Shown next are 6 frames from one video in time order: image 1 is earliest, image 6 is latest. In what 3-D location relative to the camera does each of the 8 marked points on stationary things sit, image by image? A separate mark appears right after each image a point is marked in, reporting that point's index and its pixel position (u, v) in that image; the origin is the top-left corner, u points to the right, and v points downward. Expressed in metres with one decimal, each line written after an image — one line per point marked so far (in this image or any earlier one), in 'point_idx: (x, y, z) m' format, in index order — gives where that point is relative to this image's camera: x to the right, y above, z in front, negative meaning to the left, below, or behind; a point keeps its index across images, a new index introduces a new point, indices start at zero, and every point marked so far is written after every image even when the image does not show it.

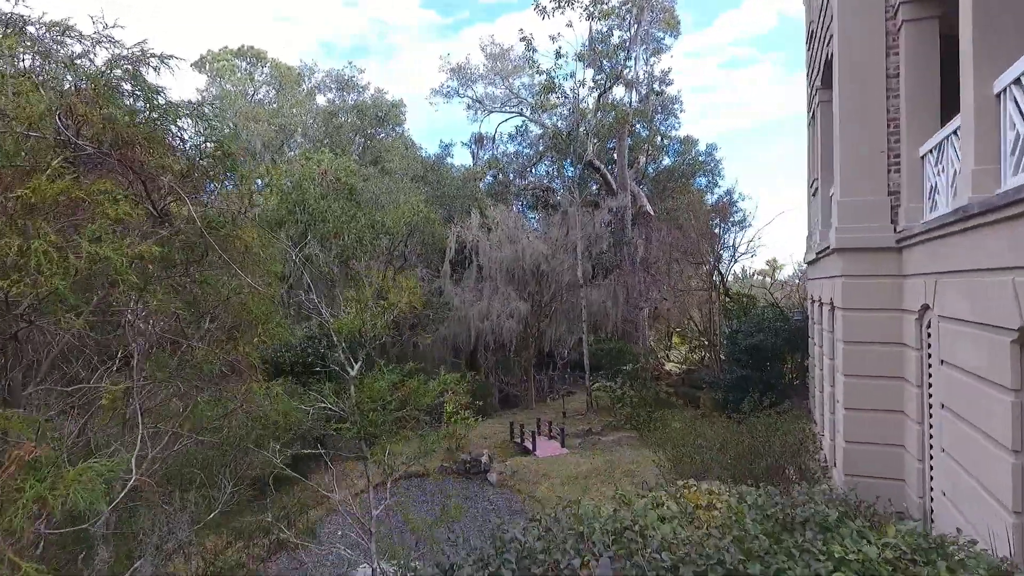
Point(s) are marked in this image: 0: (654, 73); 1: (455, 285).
0: (+3.3, +5.0, +14.7) m
1: (-1.1, +0.1, +11.9) m
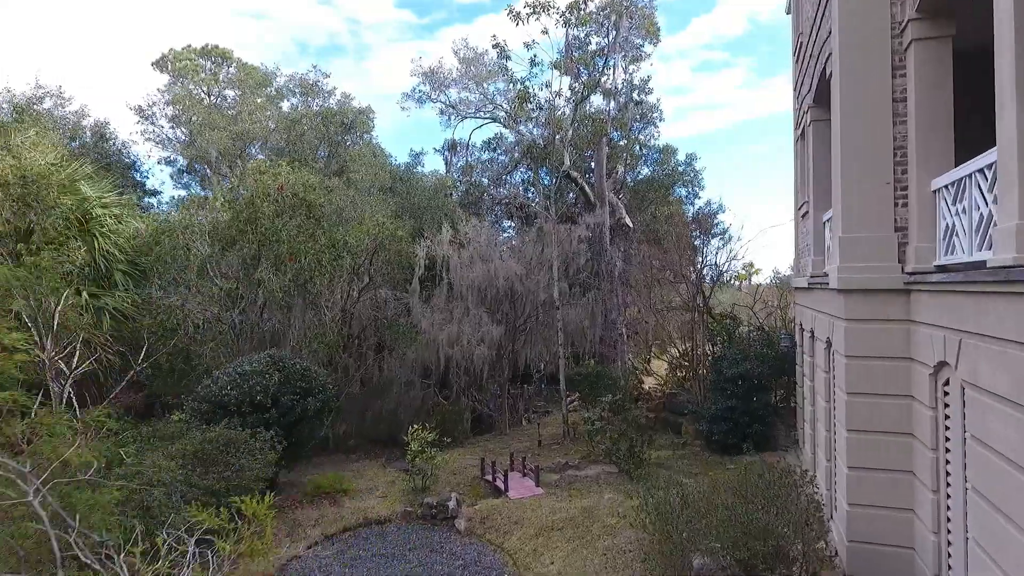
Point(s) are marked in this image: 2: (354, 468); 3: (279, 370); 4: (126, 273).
0: (+2.7, +4.7, +14.2) m
1: (-1.6, -0.3, +11.2) m
2: (-2.5, -2.8, +10.0) m
3: (-3.0, -1.0, +8.0) m
4: (-6.0, +0.2, +9.6) m
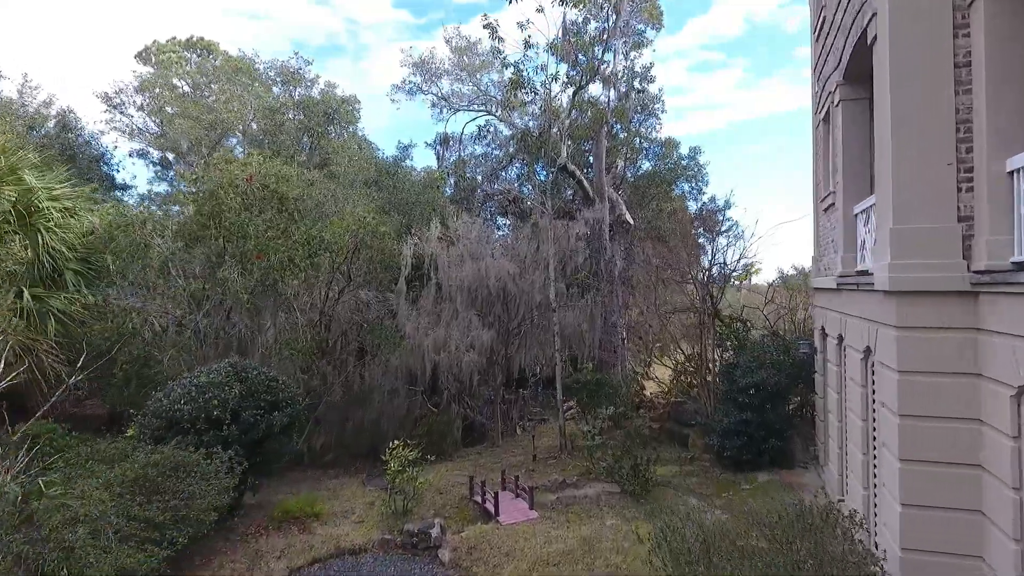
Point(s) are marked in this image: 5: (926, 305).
0: (+2.6, +4.7, +13.3) m
1: (-1.7, -0.3, +10.4) m
2: (-2.6, -2.8, +9.1) m
3: (-3.1, -1.1, +7.2) m
4: (-6.1, +0.2, +8.7) m
5: (+2.8, -0.1, +4.2) m
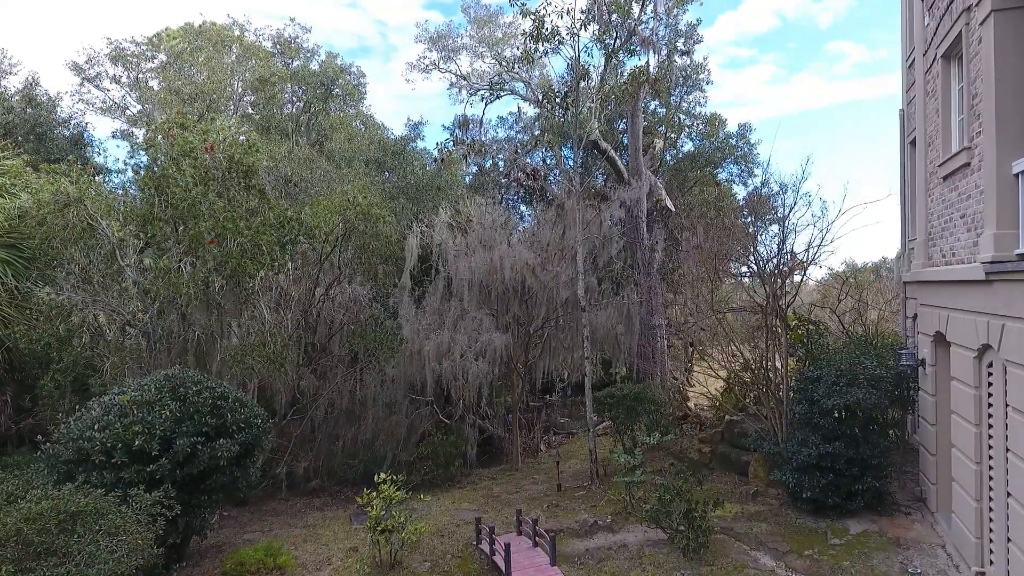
0: (+3.0, +4.7, +11.5) m
1: (-1.4, -0.2, +8.7) m
2: (-2.4, -2.8, +7.5) m
3: (-3.0, -1.0, +5.6) m
4: (-5.9, +0.3, +7.3) m
5: (+2.7, 0.0, +2.4) m
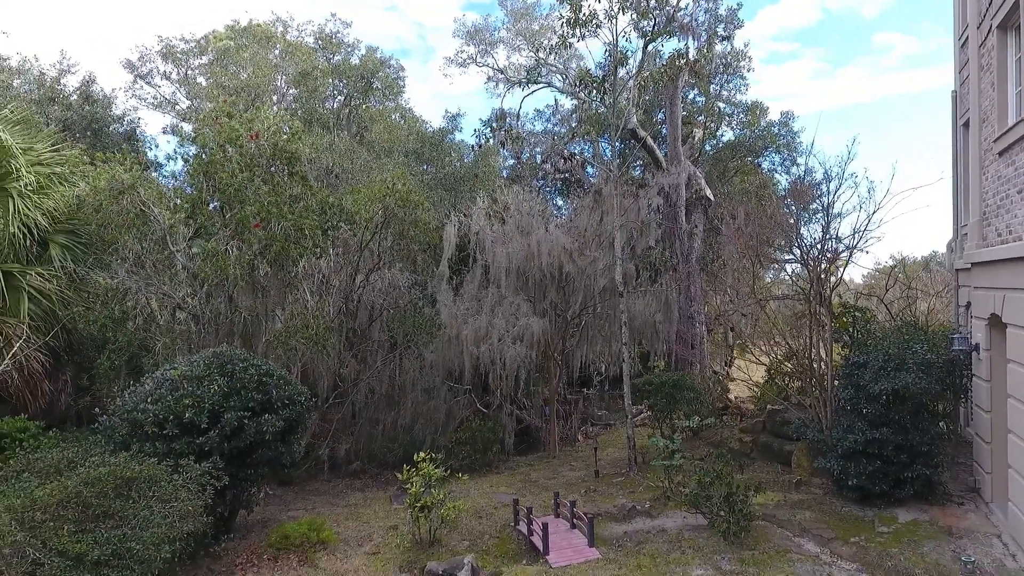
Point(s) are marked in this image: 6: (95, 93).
0: (+3.7, +4.9, +11.3) m
1: (-0.9, 0.0, +8.8) m
2: (-1.9, -2.6, +7.7) m
3: (-2.6, -0.8, +5.8) m
4: (-5.4, +0.5, +7.6) m
5: (+2.9, +0.1, +2.2) m
6: (-7.8, +3.7, +11.9) m
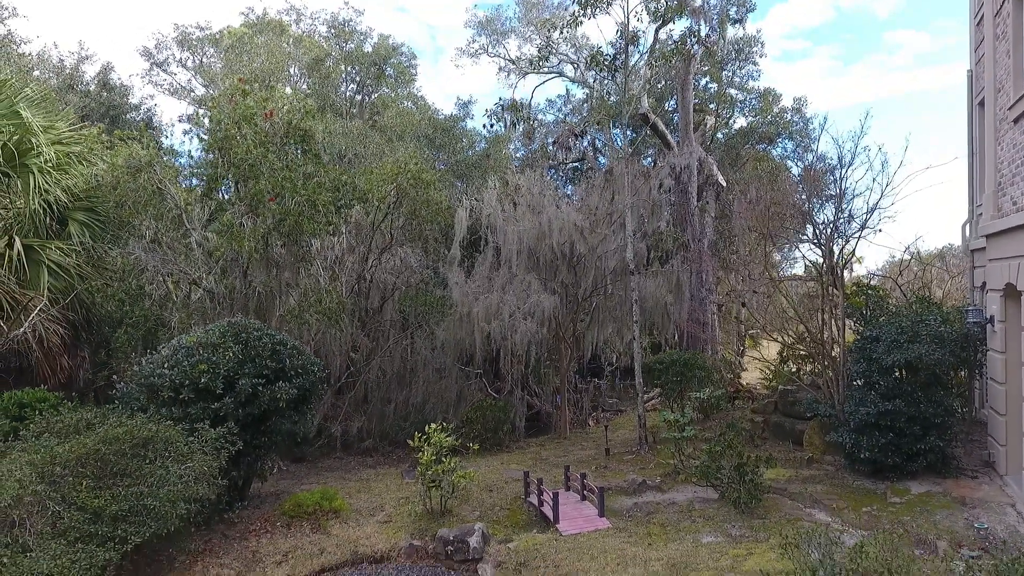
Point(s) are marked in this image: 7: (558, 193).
0: (+3.9, +5.2, +11.3) m
1: (-0.7, +0.2, +8.9) m
2: (-1.8, -2.3, +7.7) m
3: (-2.5, -0.5, +5.9) m
4: (-5.3, +0.8, +7.7) m
5: (+2.9, +0.4, +2.2) m
6: (-7.6, +3.9, +12.1) m
7: (+0.7, +1.4, +9.3) m
